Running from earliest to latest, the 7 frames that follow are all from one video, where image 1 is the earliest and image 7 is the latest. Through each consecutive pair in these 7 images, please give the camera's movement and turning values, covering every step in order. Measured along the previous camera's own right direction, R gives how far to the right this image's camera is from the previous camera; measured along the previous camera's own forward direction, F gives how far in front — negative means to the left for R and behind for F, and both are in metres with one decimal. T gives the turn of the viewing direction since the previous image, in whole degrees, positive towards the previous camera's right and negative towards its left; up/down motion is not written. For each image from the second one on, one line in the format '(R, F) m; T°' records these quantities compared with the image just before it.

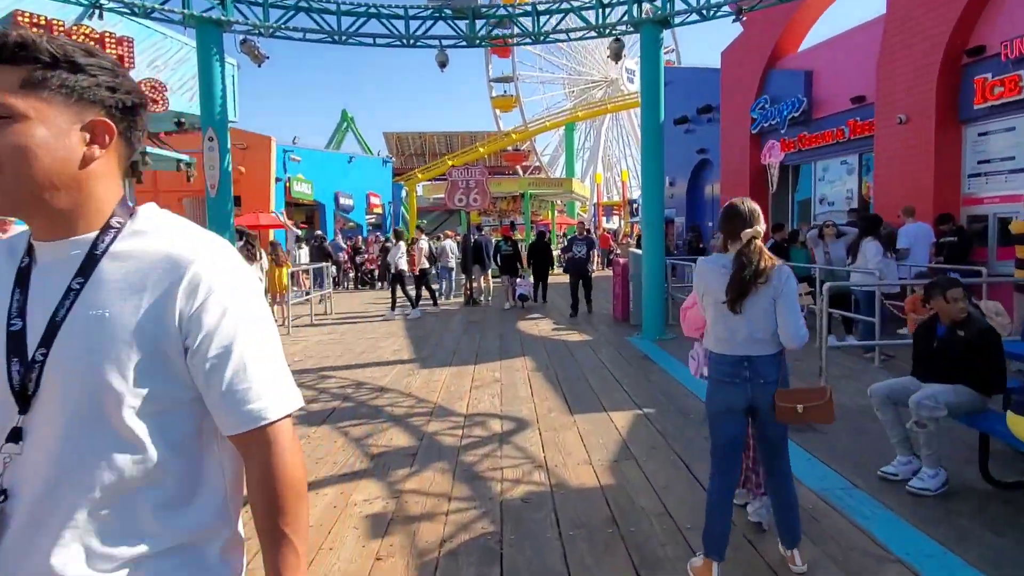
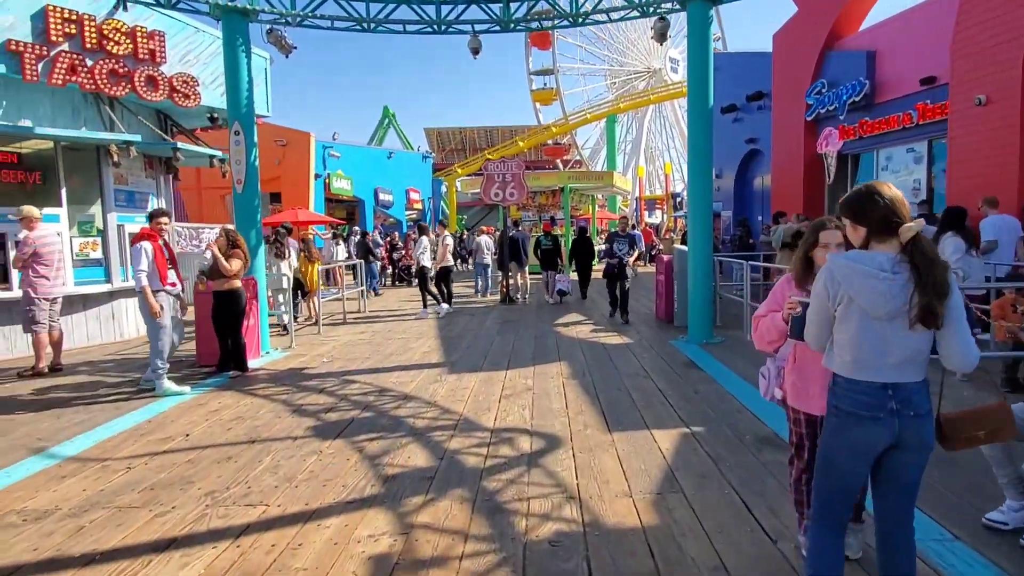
(+0.1, +0.5) m; -4°
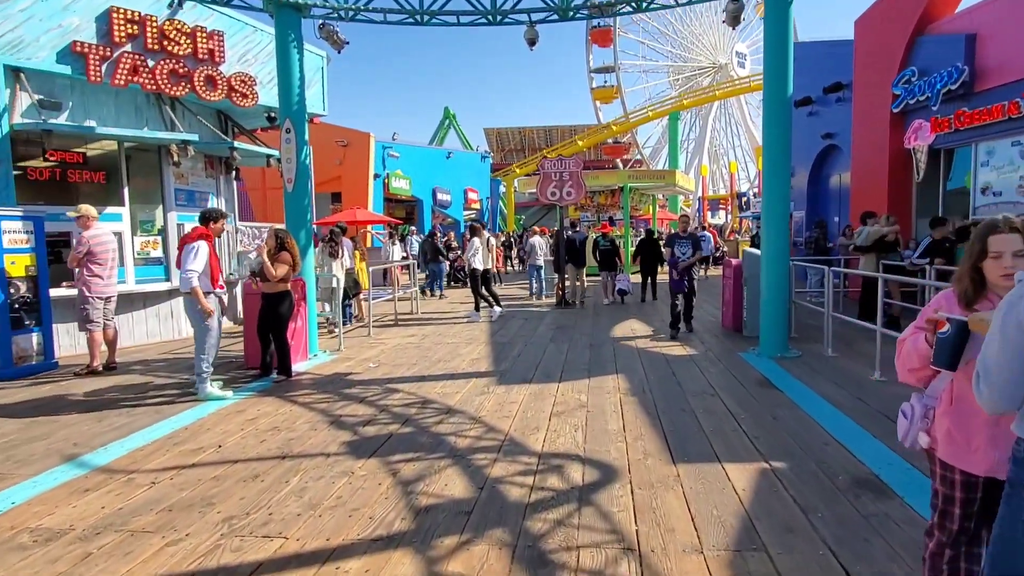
(0.0, +0.5) m; -5°
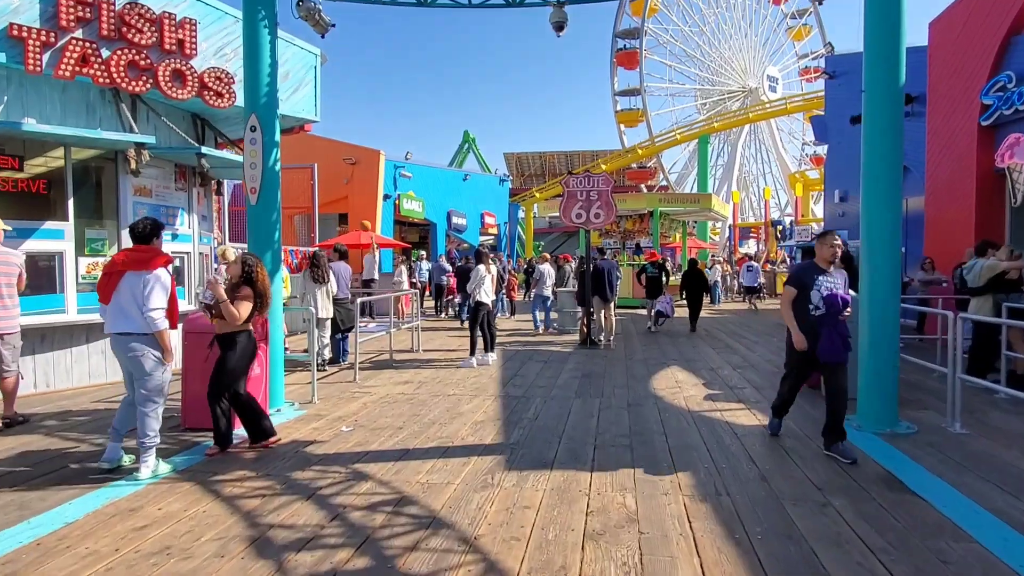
(0.0, +1.6) m; -2°
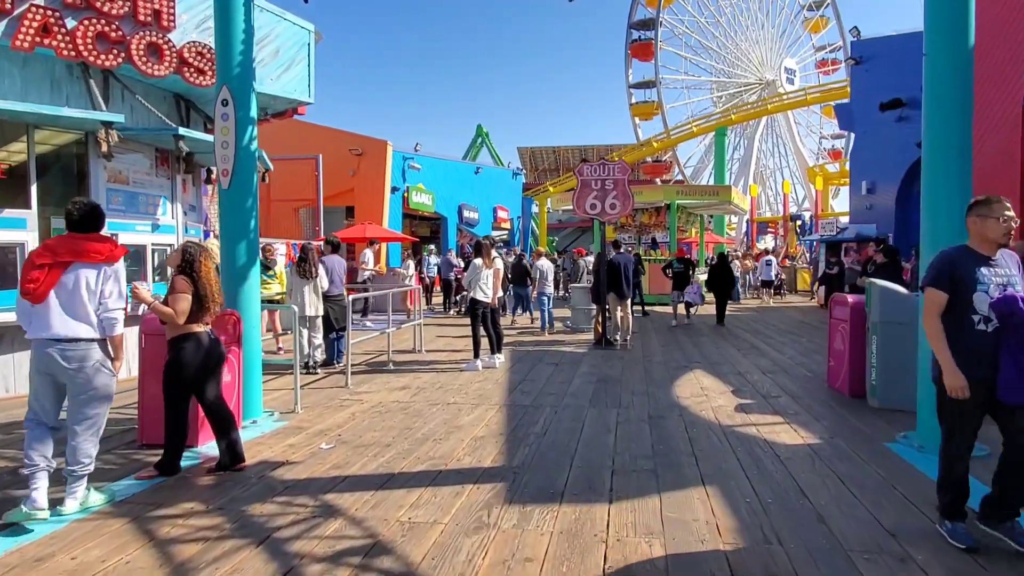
(+0.1, +0.7) m; -1°
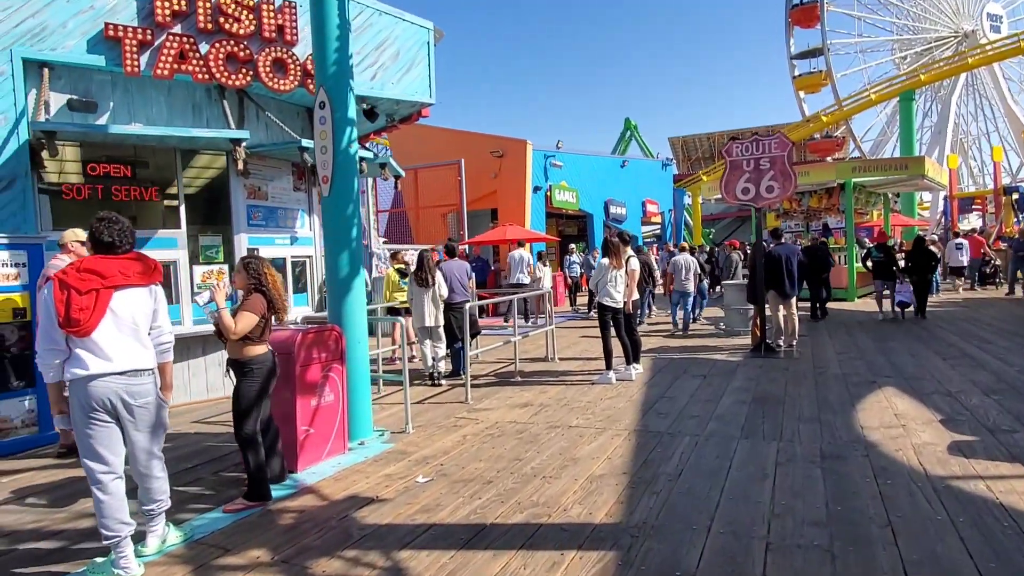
(+0.2, +0.8) m; -15°
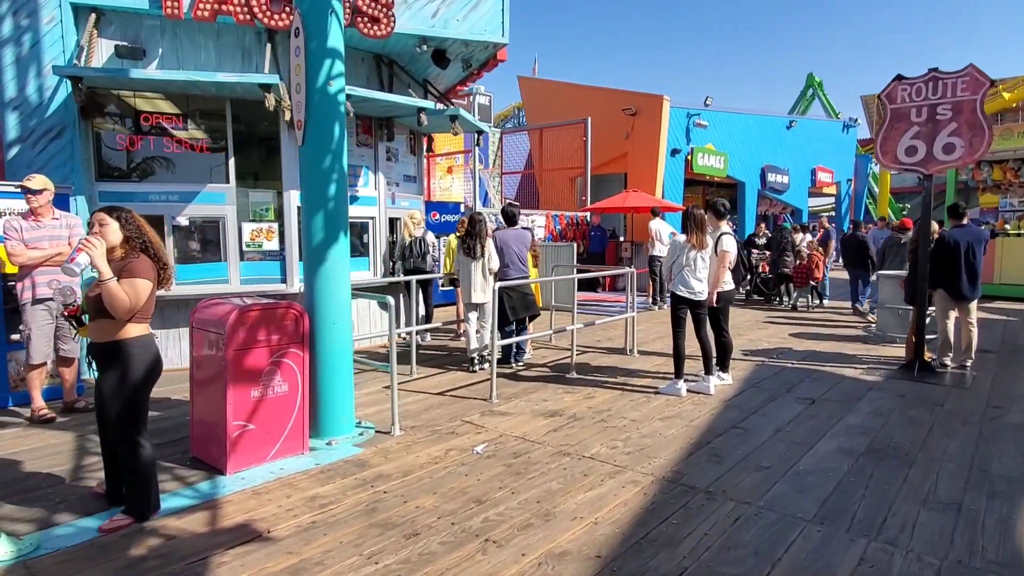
(+1.0, +1.4) m; -15°
